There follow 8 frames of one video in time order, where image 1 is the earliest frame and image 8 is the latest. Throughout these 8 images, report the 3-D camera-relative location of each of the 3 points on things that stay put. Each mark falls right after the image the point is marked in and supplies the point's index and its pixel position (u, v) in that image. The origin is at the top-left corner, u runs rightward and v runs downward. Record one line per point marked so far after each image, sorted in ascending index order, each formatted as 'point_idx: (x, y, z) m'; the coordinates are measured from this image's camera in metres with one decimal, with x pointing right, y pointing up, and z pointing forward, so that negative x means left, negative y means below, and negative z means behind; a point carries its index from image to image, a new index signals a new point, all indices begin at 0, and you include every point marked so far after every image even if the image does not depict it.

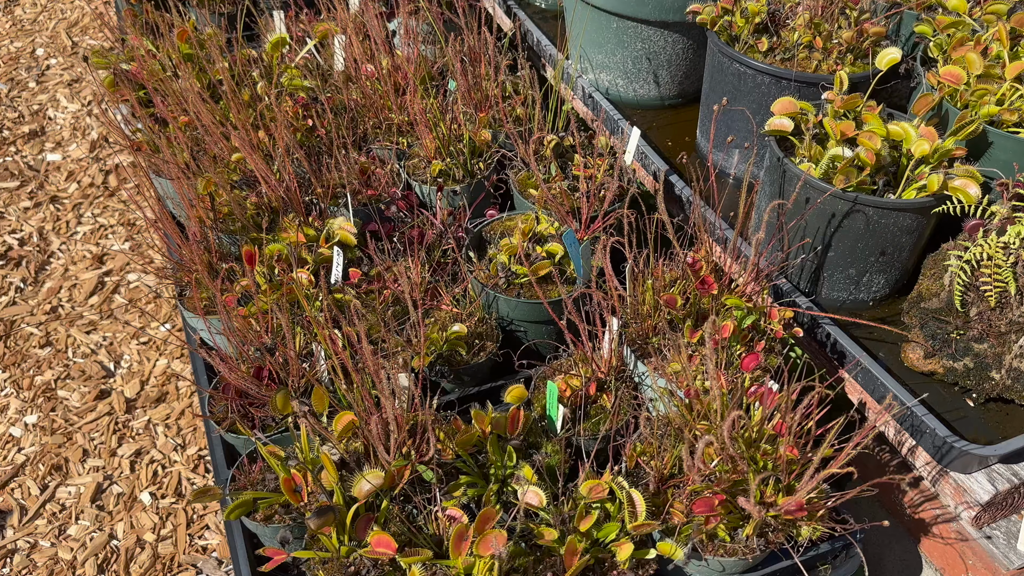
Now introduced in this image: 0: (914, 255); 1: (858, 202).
0: (+1.4, +0.1, +3.0) m
1: (+1.1, +0.3, +2.8) m
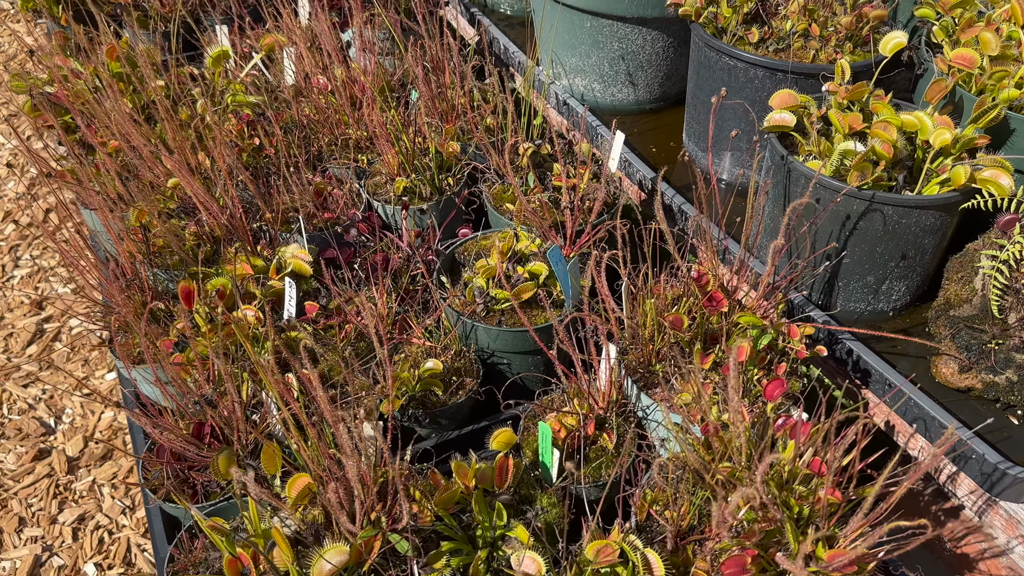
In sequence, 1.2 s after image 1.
0: (+1.3, +0.1, +2.7) m
1: (+1.1, +0.3, +2.5) m
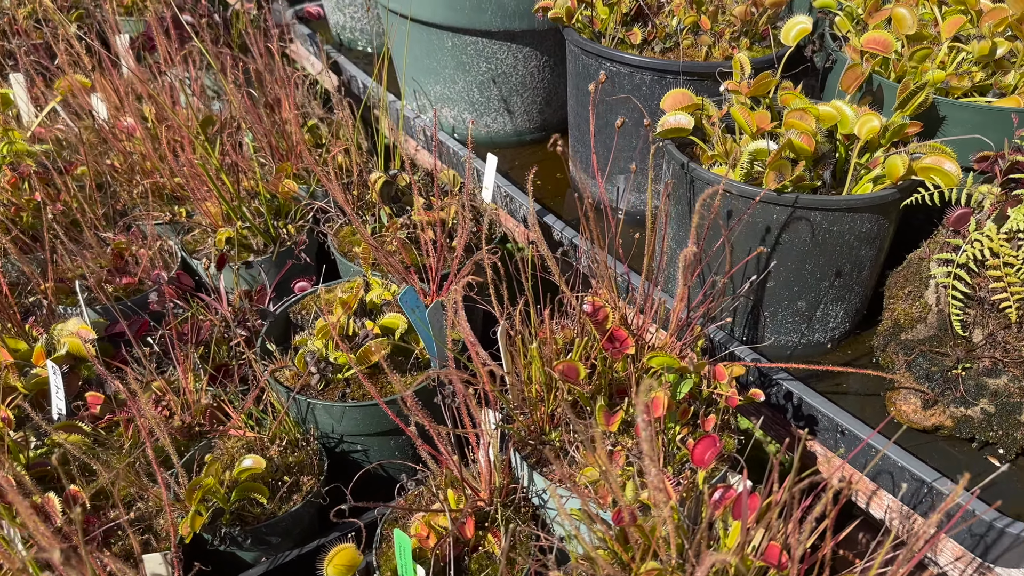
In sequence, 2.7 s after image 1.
0: (+1.0, 0.0, +2.3) m
1: (+0.7, +0.2, +2.1) m
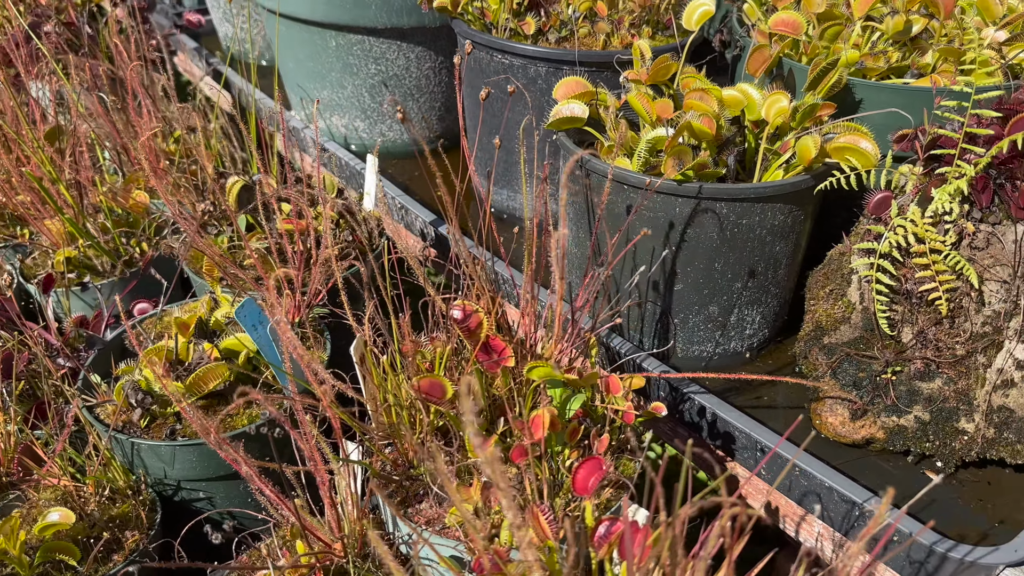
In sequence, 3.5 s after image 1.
0: (+0.7, 0.0, +2.0) m
1: (+0.4, +0.2, +1.8) m
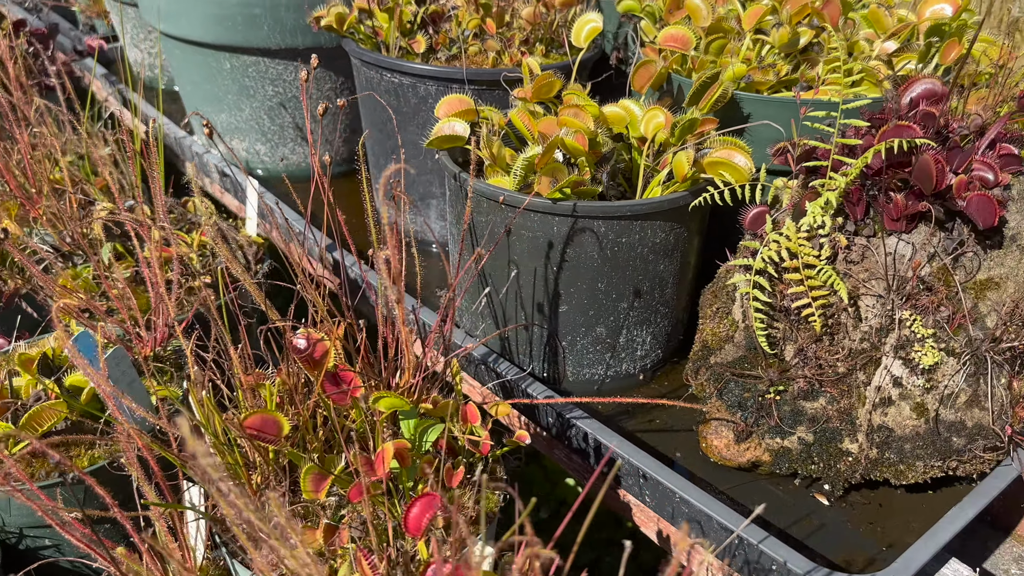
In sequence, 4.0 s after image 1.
0: (+0.4, 0.0, +2.0) m
1: (+0.1, +0.2, +1.8) m
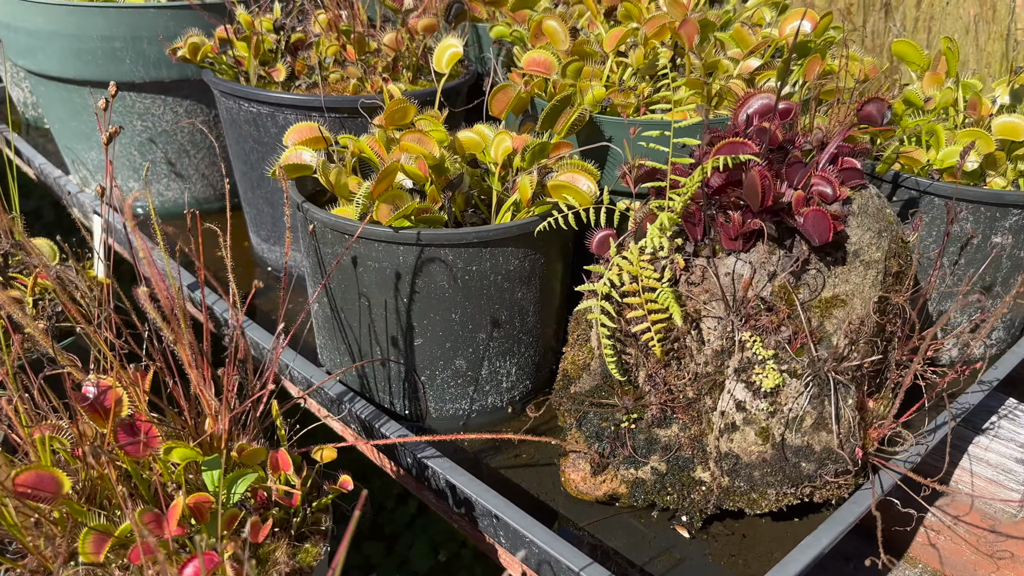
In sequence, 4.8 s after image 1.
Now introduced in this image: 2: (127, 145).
0: (+0.1, -0.1, +1.9) m
1: (-0.2, +0.1, +1.7) m
2: (-1.2, +0.4, +2.6) m
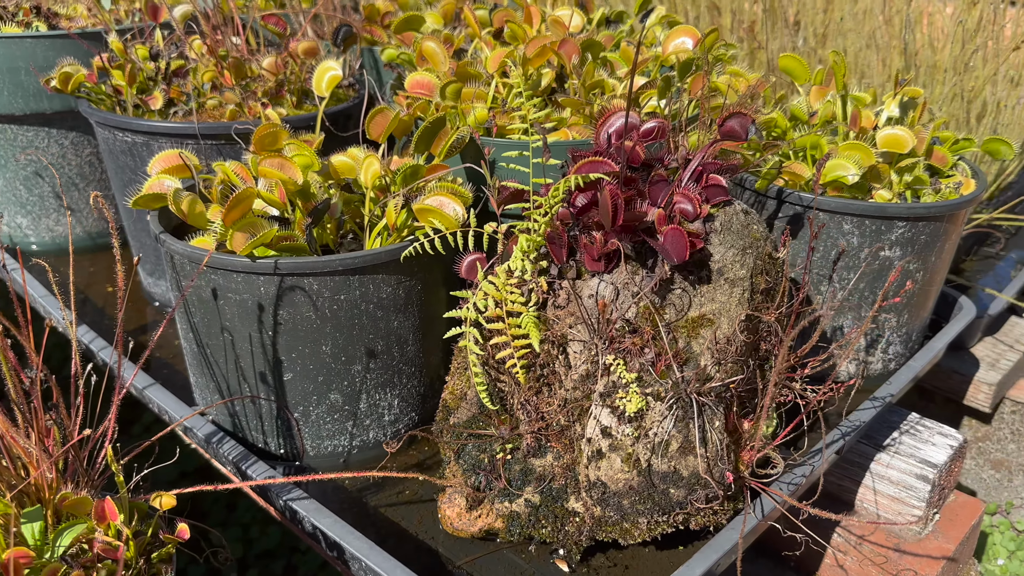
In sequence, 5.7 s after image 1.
0: (-0.2, -0.1, +1.8) m
1: (-0.4, 0.0, +1.6) m
2: (-1.5, +0.3, +2.5) m
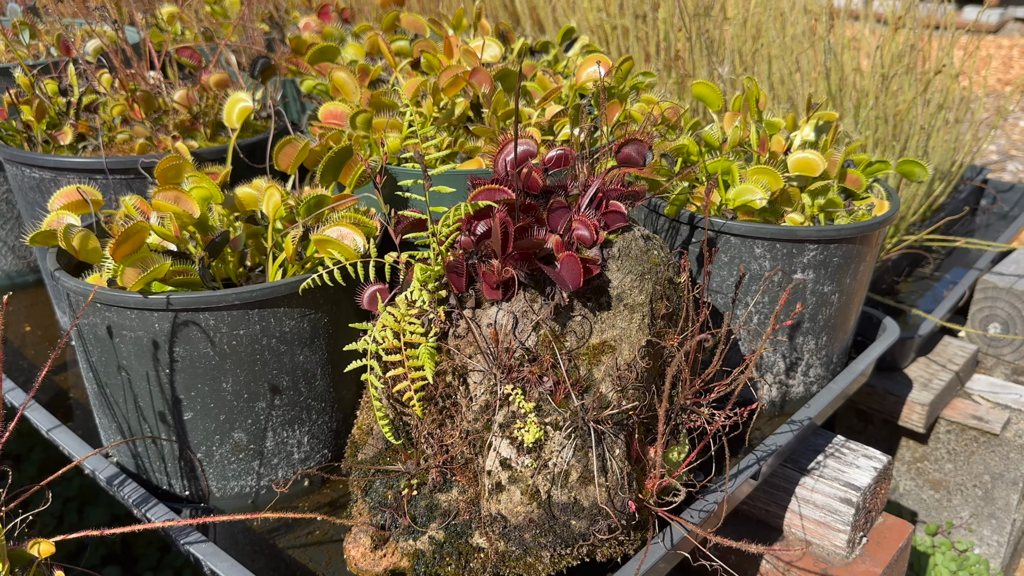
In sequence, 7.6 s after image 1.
0: (-0.4, -0.2, +1.8) m
1: (-0.6, 0.0, +1.6) m
2: (-1.7, +0.2, +2.5) m
